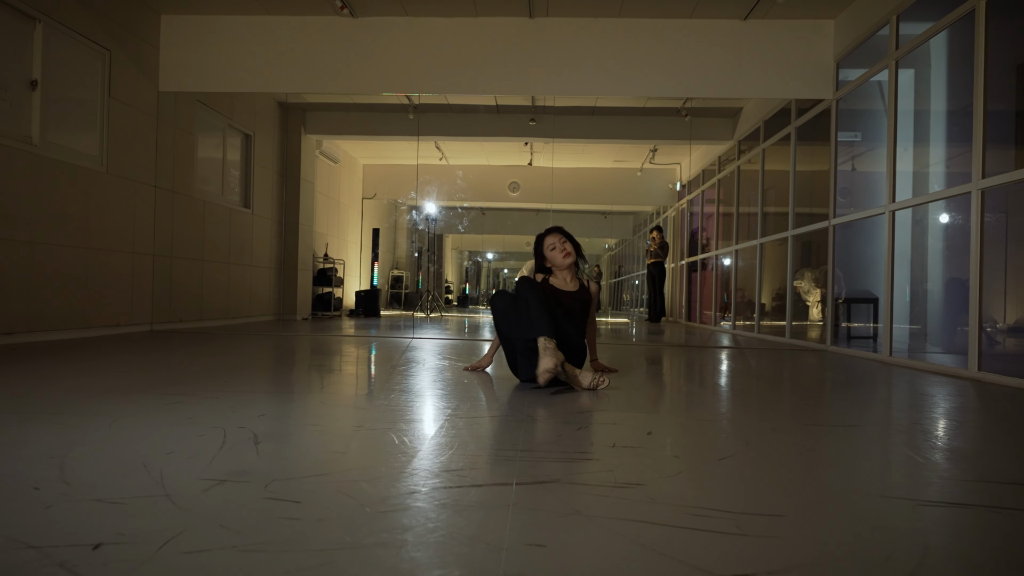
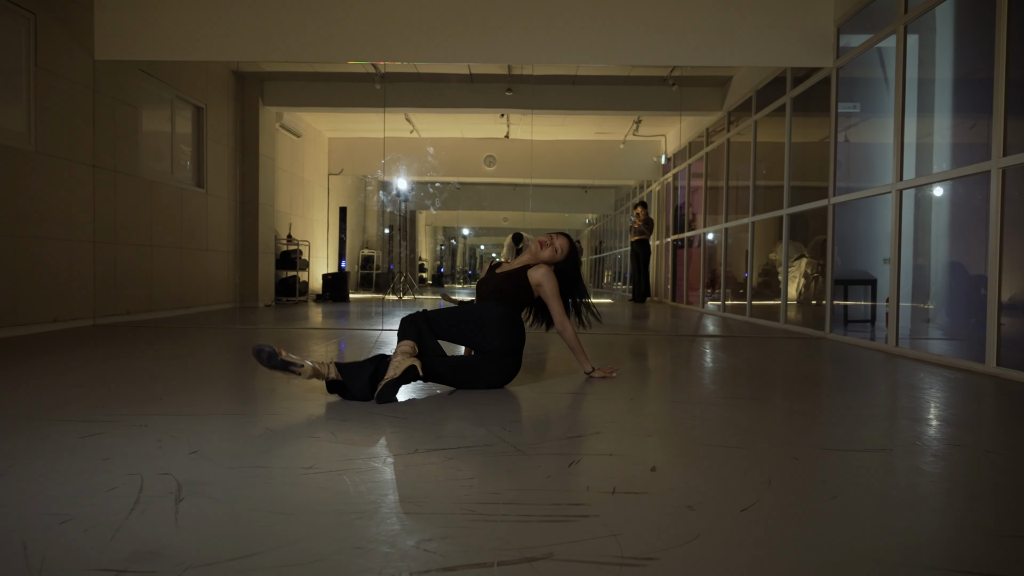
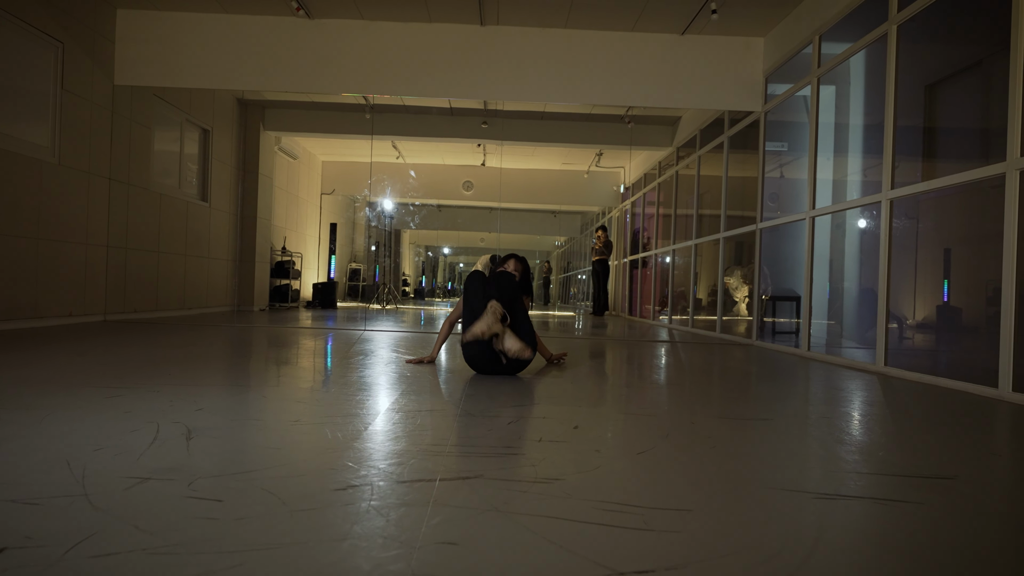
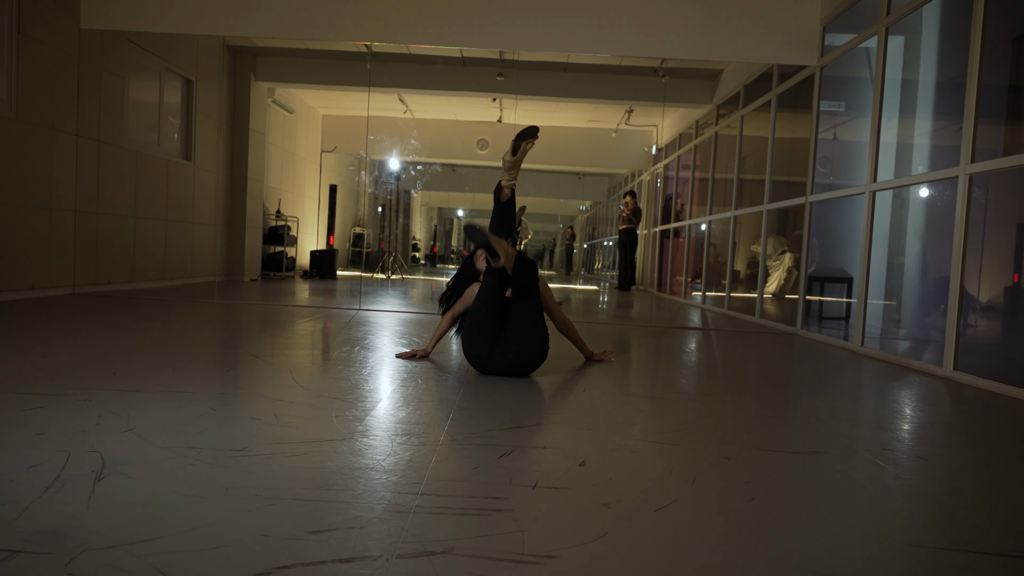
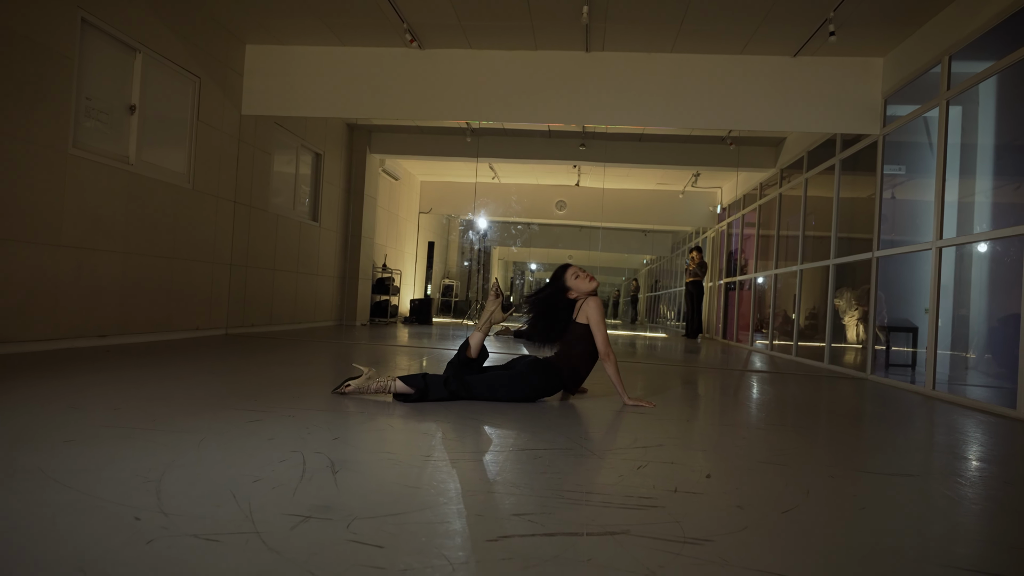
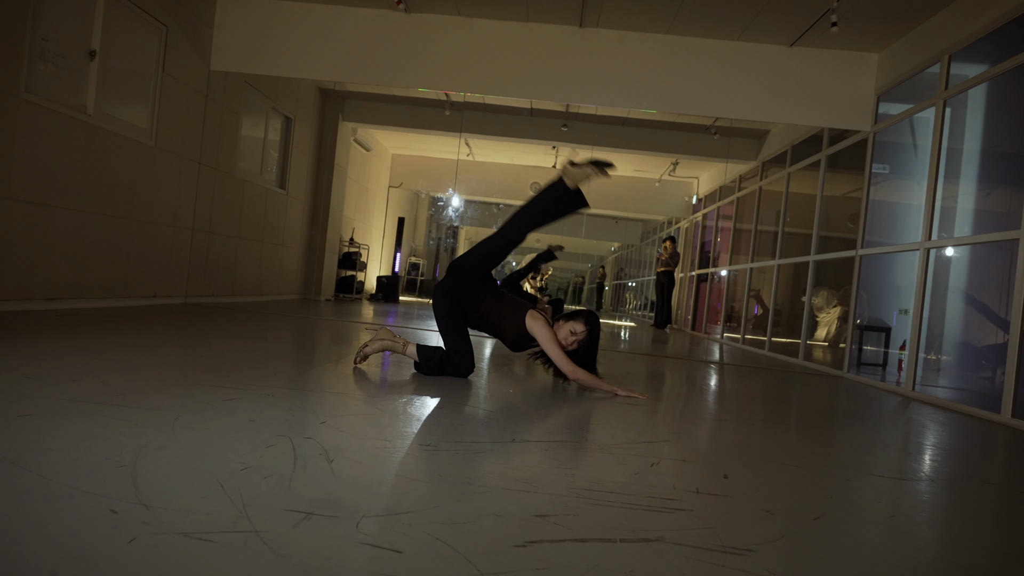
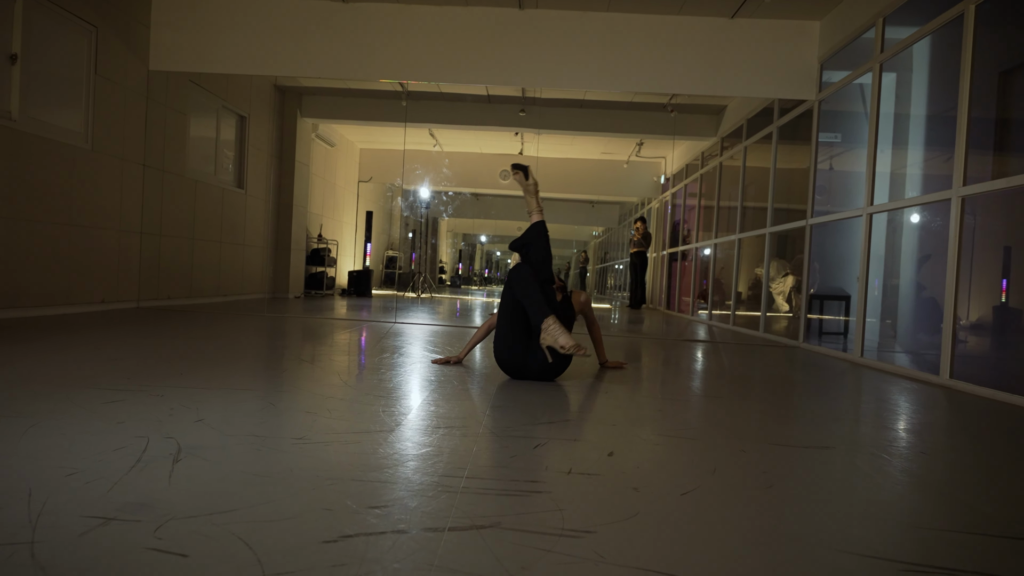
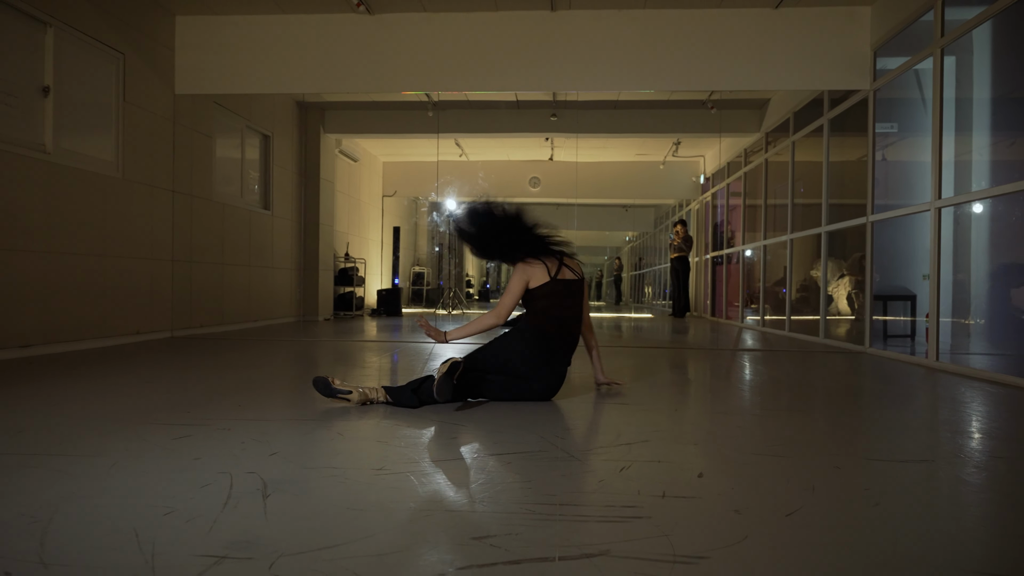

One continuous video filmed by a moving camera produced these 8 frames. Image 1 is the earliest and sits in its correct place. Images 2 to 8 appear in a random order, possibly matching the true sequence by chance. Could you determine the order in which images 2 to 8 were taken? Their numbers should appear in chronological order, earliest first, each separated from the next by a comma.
3, 7, 4, 2, 8, 5, 6
